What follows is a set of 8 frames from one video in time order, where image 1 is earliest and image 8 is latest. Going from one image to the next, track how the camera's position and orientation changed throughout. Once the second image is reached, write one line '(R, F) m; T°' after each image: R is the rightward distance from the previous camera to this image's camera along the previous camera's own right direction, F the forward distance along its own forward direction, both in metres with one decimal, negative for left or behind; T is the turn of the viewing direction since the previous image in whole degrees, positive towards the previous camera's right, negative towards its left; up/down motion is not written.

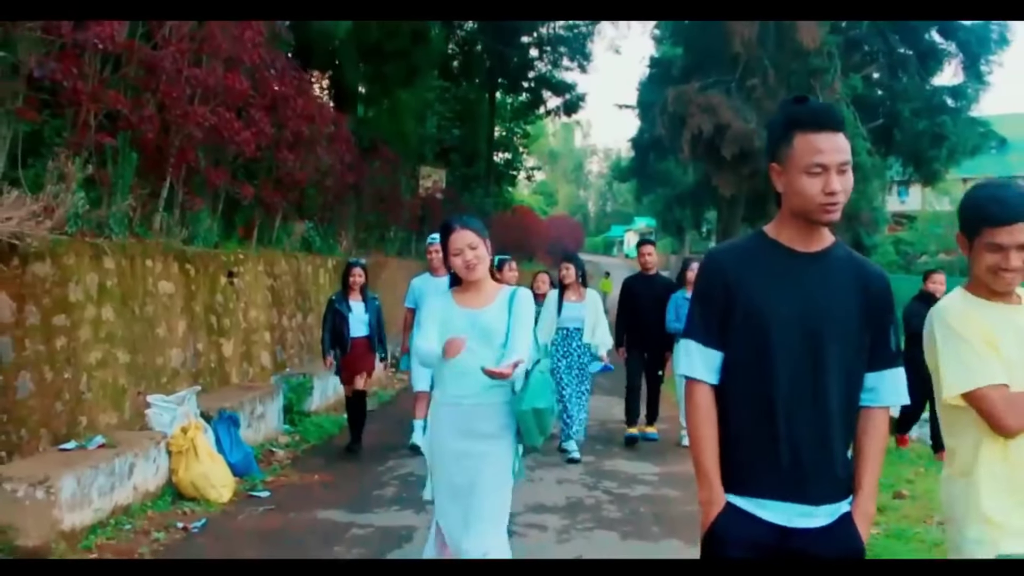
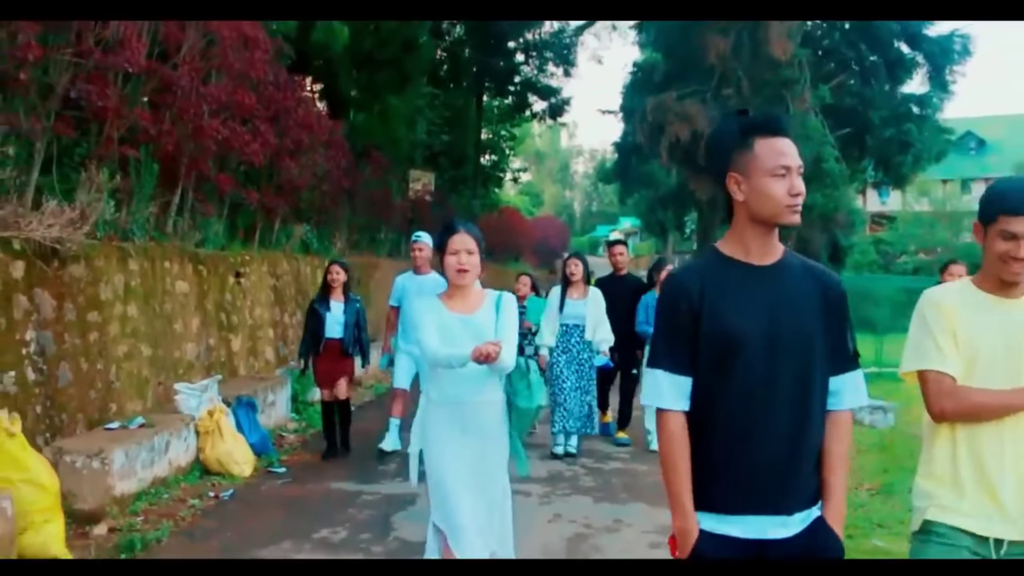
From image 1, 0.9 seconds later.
(0.0, -0.7) m; +1°
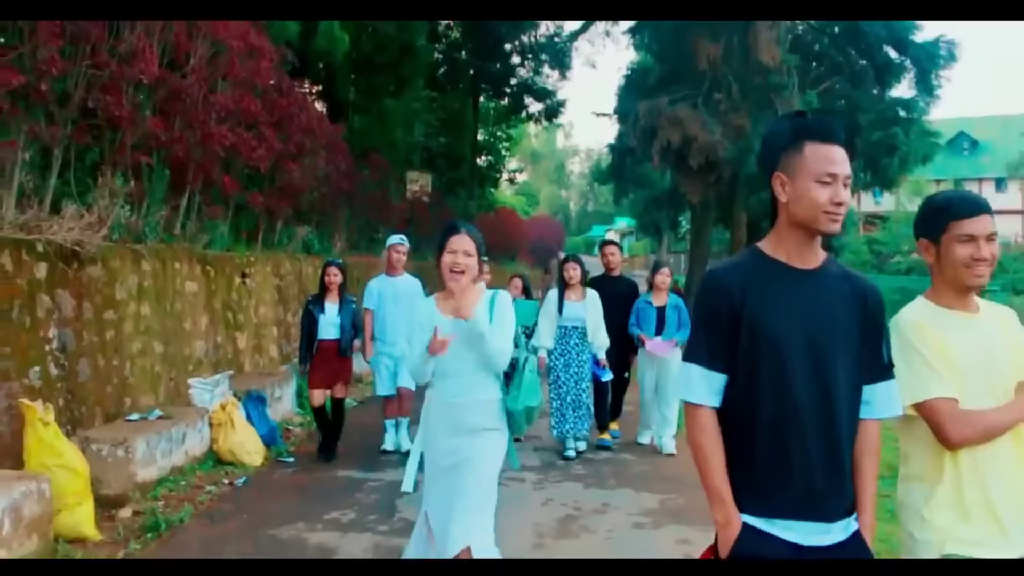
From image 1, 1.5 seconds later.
(0.0, -0.3) m; 0°
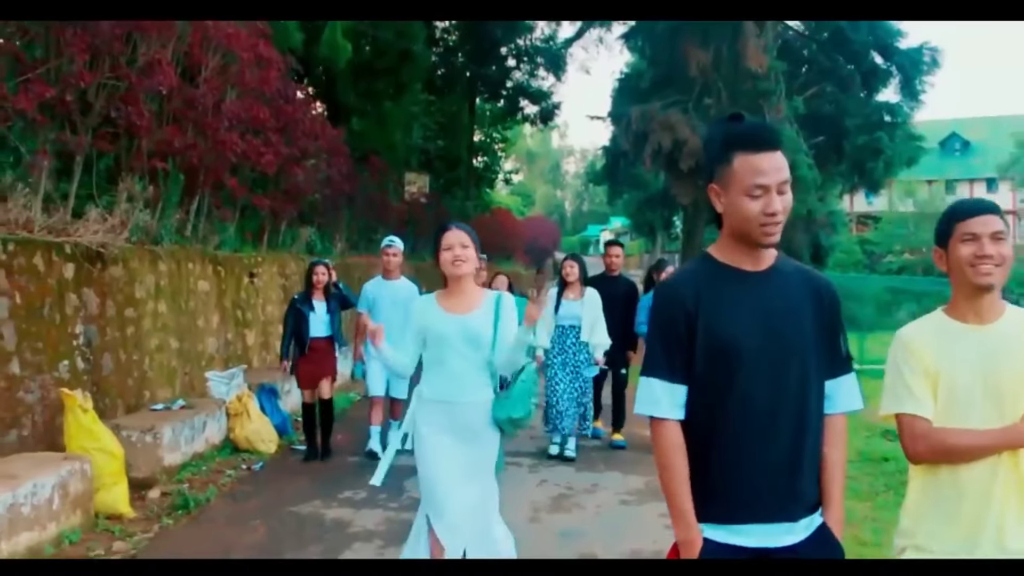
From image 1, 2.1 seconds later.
(0.0, -0.4) m; 0°
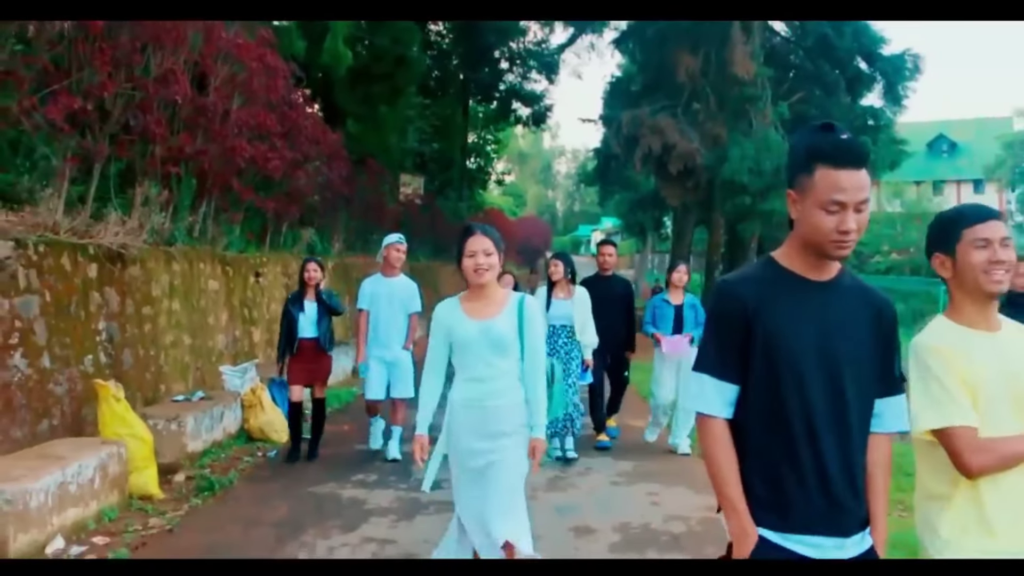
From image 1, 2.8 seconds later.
(0.0, -0.4) m; +1°
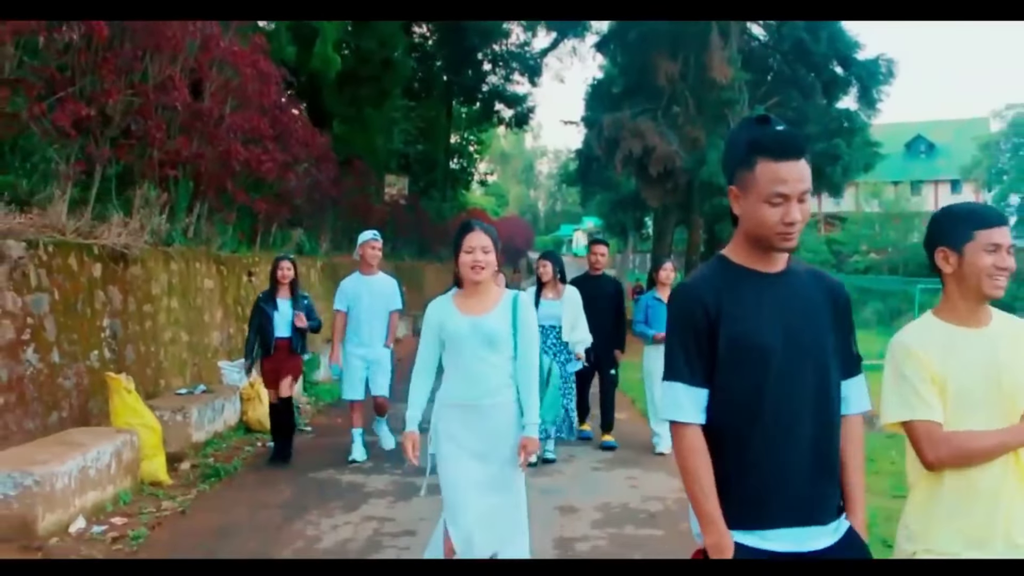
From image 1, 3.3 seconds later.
(0.0, -0.3) m; +1°
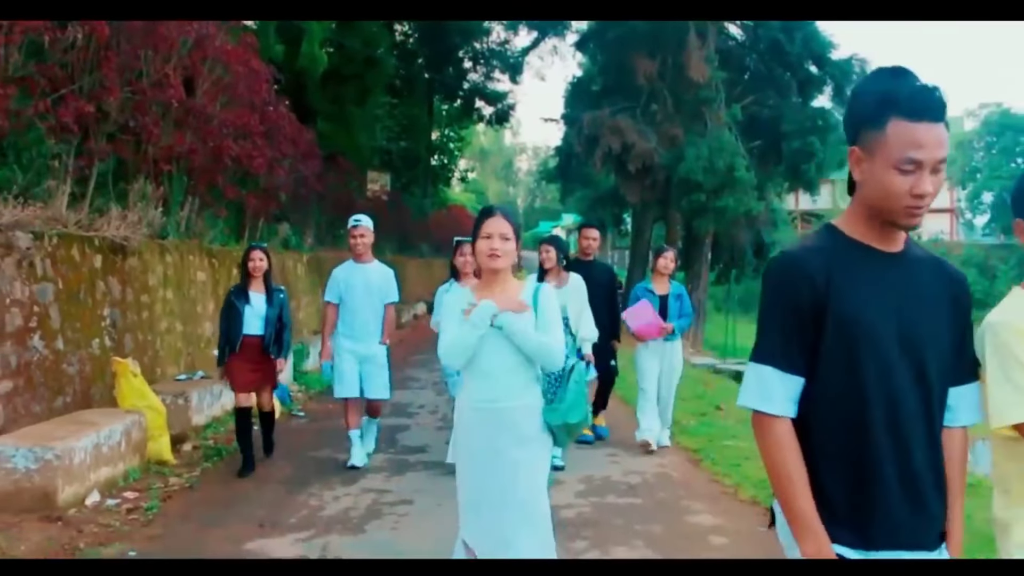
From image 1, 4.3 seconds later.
(0.0, -0.3) m; +1°
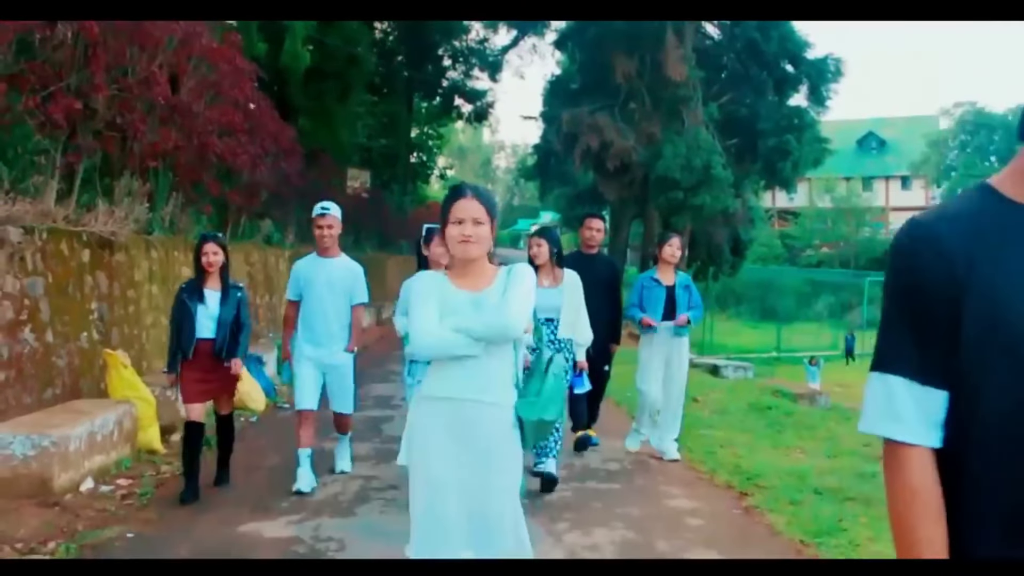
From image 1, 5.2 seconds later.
(0.0, -0.2) m; +1°
